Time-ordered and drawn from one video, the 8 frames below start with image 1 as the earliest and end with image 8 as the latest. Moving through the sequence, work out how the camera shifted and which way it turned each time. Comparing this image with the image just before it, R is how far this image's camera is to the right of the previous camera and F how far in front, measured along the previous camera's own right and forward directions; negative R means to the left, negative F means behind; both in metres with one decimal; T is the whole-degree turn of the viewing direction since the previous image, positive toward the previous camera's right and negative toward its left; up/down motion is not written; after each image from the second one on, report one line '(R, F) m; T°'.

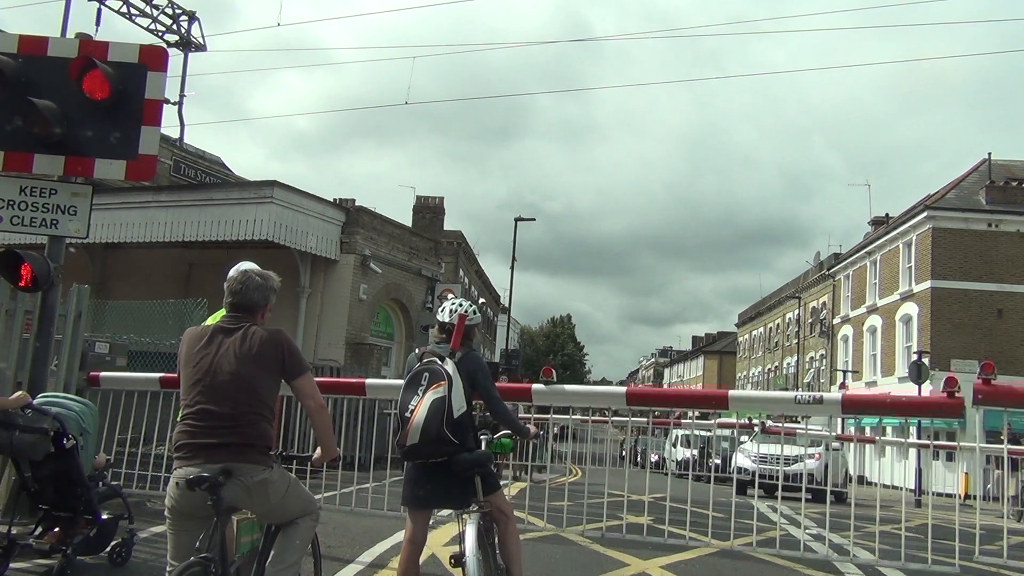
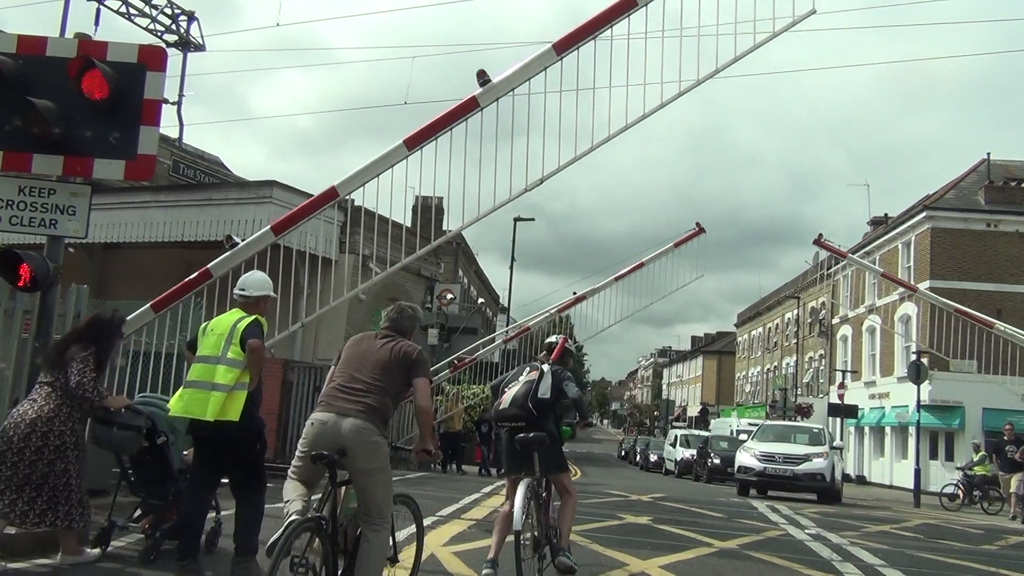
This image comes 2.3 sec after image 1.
(0.0, 0.0) m; 0°
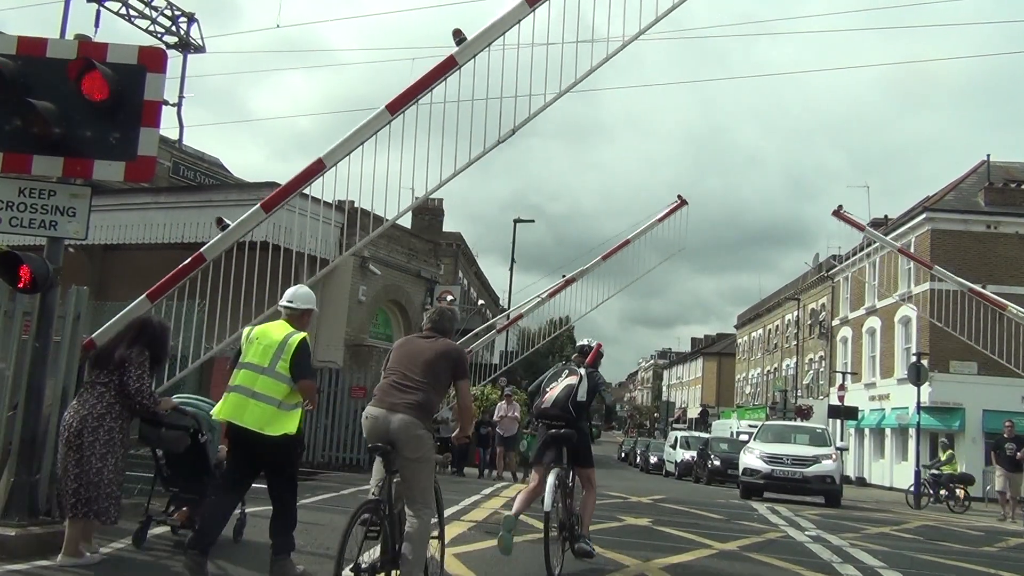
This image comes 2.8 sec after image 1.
(0.0, 0.0) m; 0°
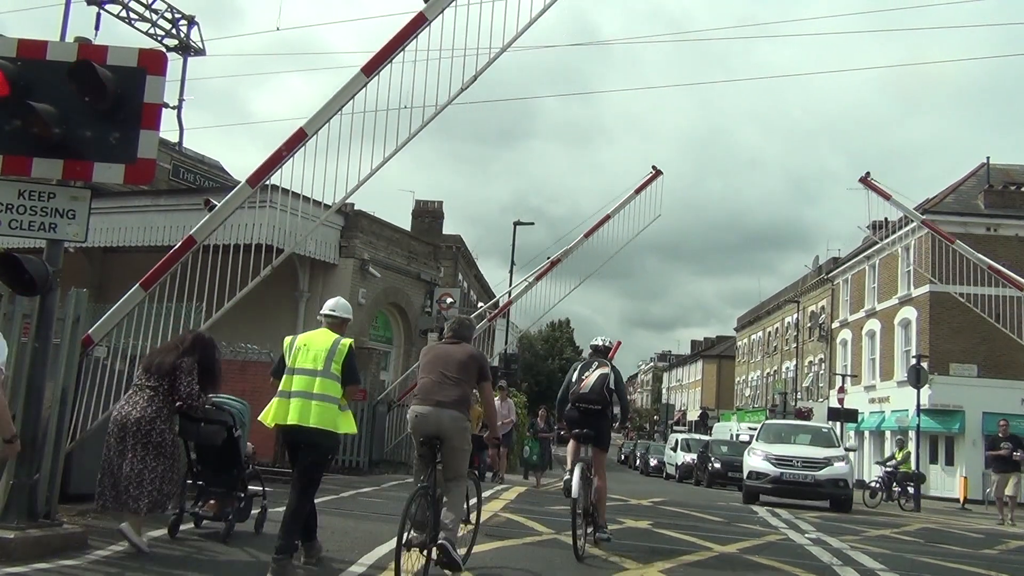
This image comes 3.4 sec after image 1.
(0.0, 0.0) m; 0°
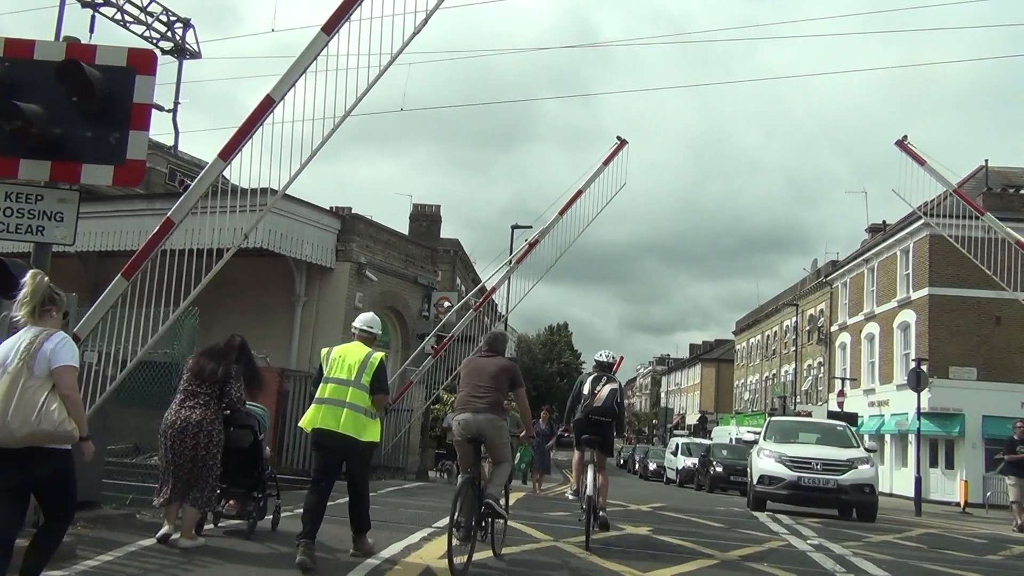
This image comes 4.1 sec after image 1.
(0.0, +0.1) m; 0°
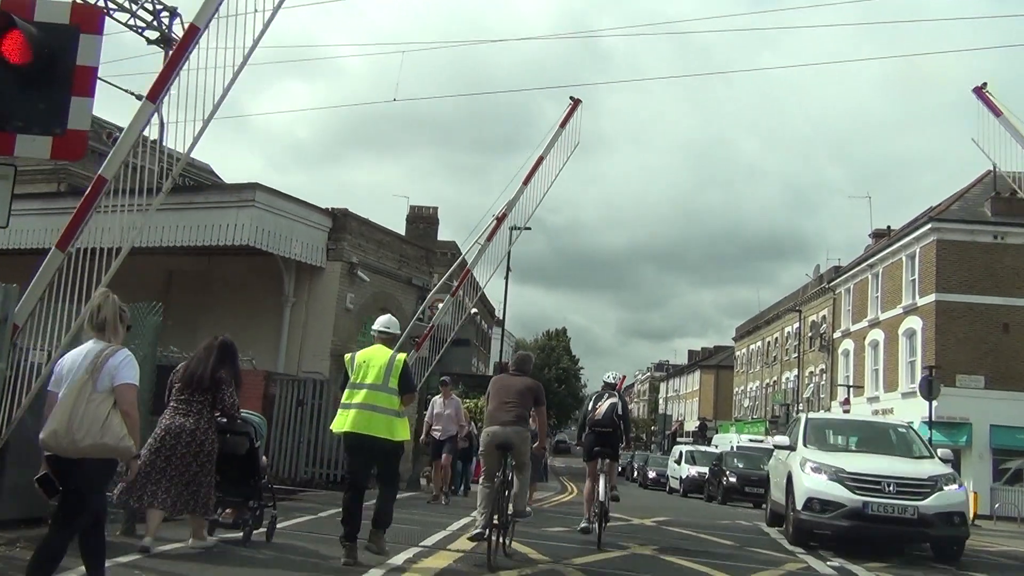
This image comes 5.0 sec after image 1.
(0.0, +0.7) m; 0°
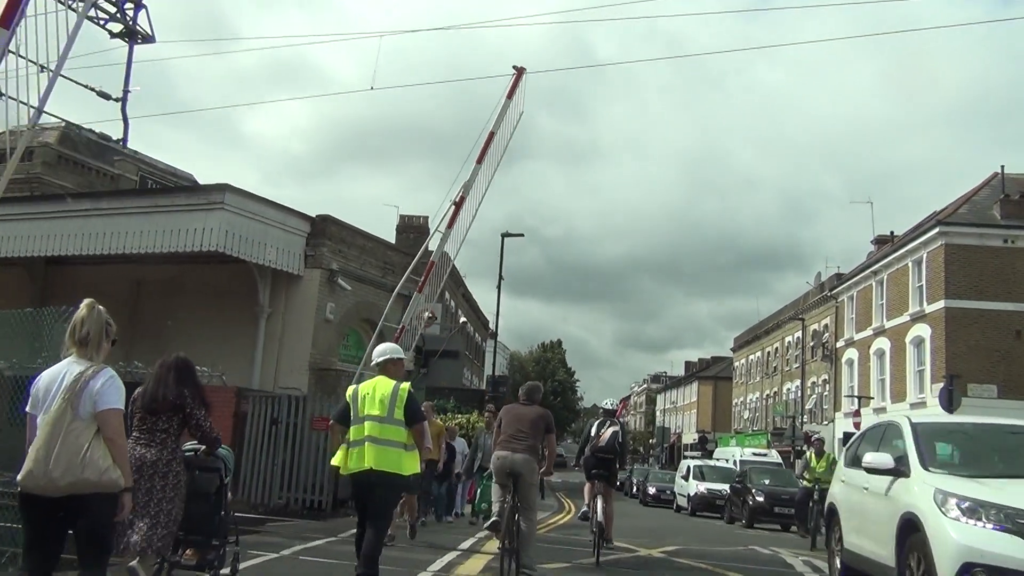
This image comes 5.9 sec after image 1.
(+0.1, +1.1) m; 0°
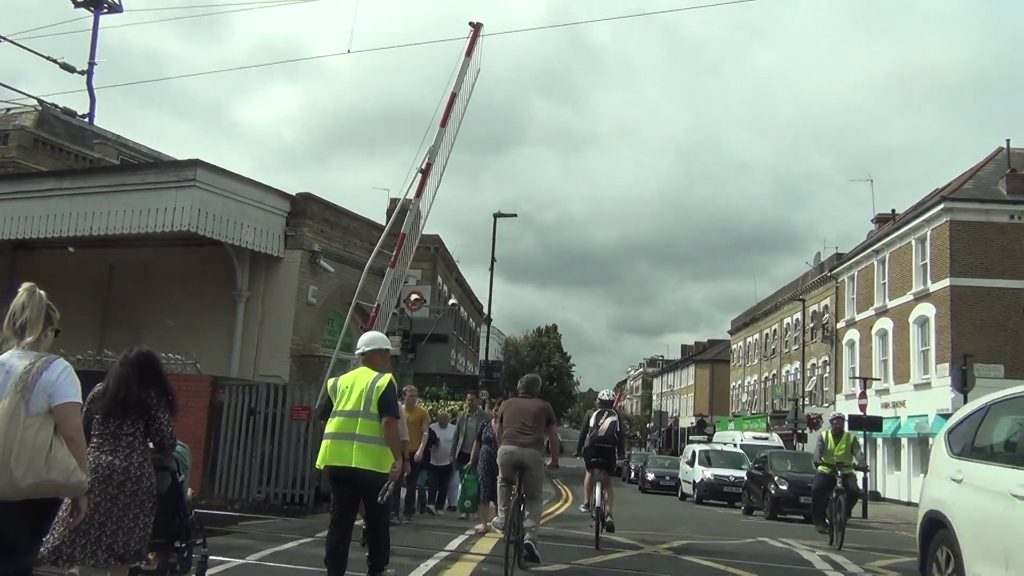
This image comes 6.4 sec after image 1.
(0.0, +0.8) m; 0°
